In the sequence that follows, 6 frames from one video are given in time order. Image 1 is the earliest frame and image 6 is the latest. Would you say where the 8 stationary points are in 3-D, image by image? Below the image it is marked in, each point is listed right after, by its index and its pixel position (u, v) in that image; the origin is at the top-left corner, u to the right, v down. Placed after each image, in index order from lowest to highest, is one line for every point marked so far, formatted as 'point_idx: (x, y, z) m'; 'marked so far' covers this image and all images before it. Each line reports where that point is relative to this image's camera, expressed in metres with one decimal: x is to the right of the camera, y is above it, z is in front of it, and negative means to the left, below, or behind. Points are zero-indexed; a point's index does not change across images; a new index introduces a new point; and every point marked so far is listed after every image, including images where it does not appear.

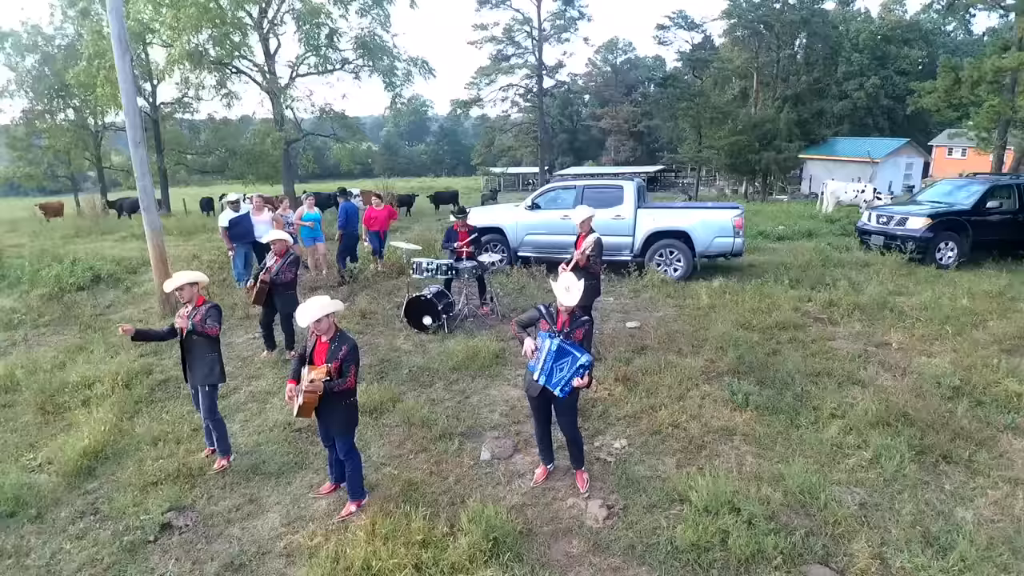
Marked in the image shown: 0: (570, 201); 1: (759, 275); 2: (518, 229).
0: (+1.0, +1.4, +10.7) m
1: (+3.9, +0.2, +10.3) m
2: (+0.1, +1.0, +10.9) m
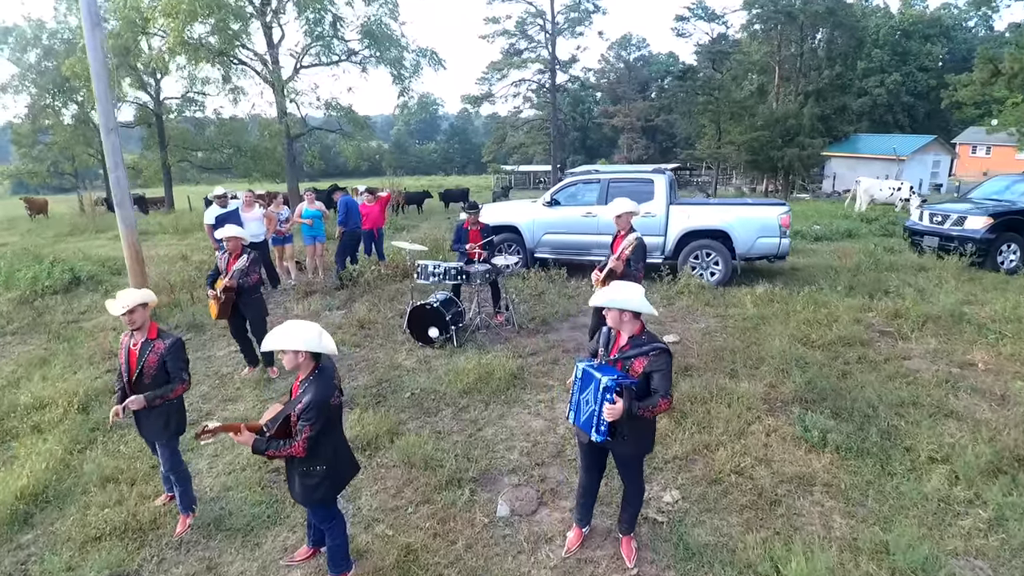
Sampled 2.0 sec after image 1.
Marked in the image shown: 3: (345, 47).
0: (+1.2, +1.4, +9.6) m
1: (+4.1, +0.1, +9.1) m
2: (+0.3, +0.9, +9.9) m
3: (-4.9, +7.0, +19.3) m
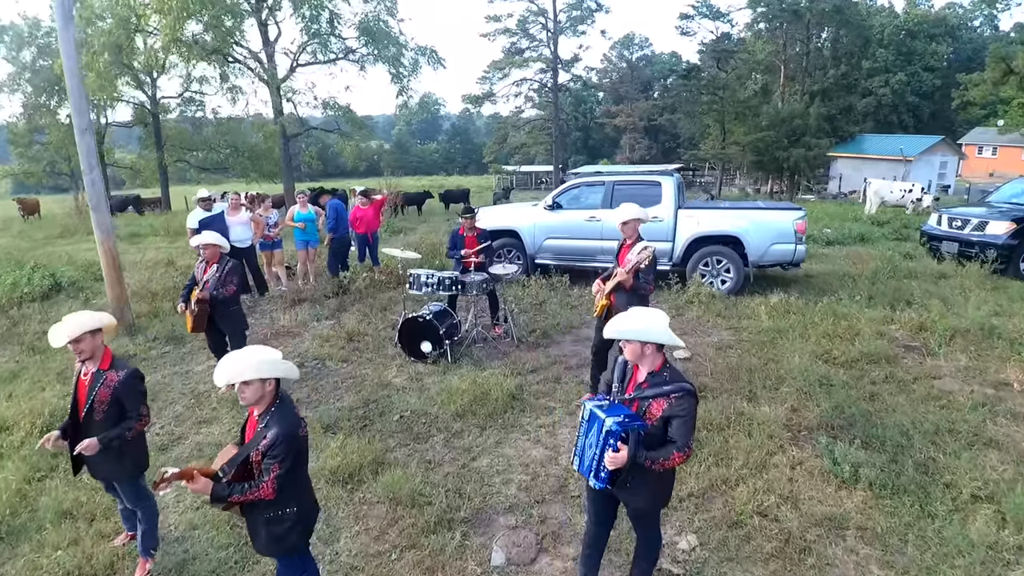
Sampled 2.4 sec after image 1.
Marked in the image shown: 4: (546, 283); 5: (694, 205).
0: (+1.2, +1.2, +9.1) m
1: (+4.1, 0.0, +8.6) m
2: (+0.3, +0.8, +9.4) m
3: (-4.8, +6.9, +18.9) m
4: (+0.5, +0.1, +8.8) m
5: (+2.4, +1.1, +8.8) m
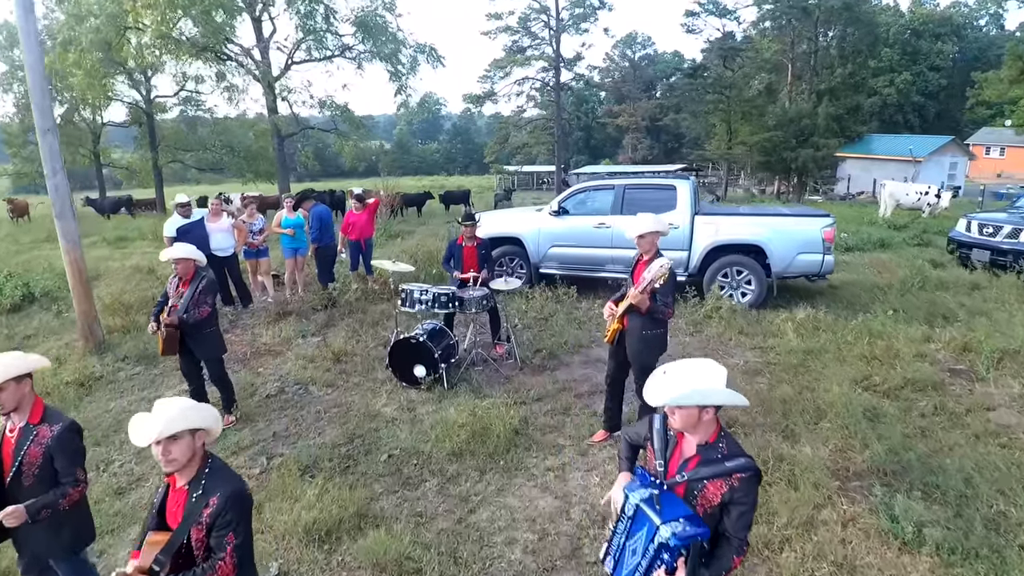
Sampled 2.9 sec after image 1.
0: (+1.2, +1.1, +8.4) m
1: (+4.1, -0.2, +8.0) m
2: (+0.4, +0.6, +8.7) m
3: (-4.8, +6.8, +18.2) m
4: (+0.5, -0.1, +8.2) m
5: (+2.5, +1.0, +8.2) m
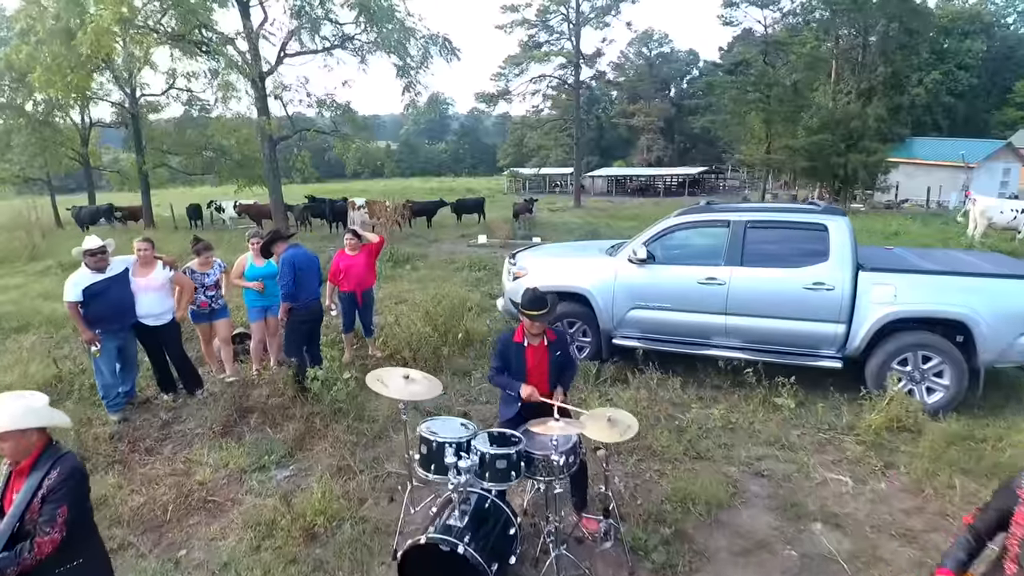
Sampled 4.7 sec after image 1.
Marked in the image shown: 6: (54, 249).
0: (+1.8, +0.3, +5.8) m
1: (+4.7, -0.9, +5.3) m
2: (+0.9, -0.1, +6.1) m
3: (-4.1, +6.1, +15.6) m
4: (+1.1, -0.8, +5.5) m
5: (+3.0, +0.2, +5.5) m
6: (-11.6, +1.0, +16.6) m
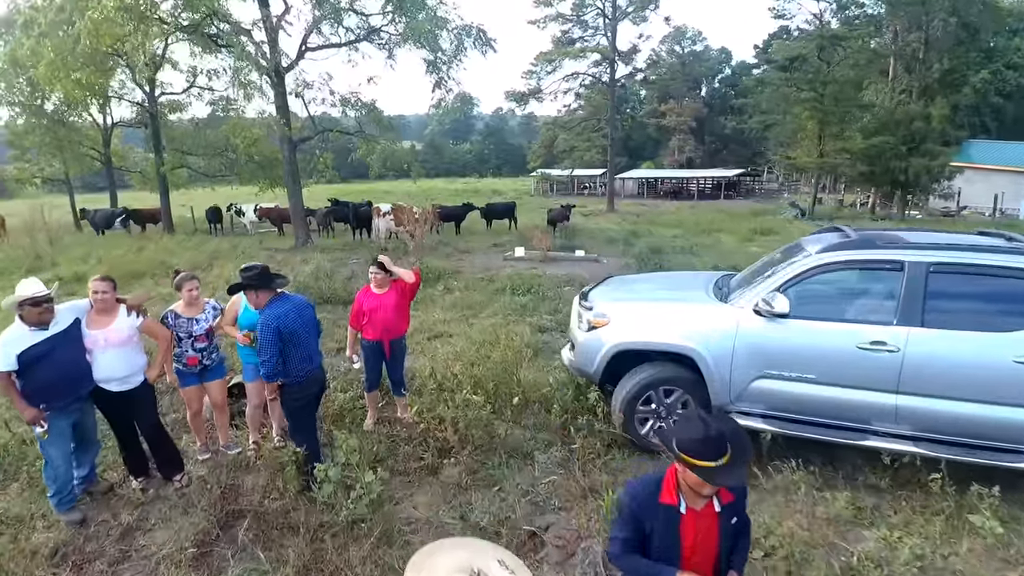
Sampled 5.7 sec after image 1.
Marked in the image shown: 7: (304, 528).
0: (+2.4, -0.1, +4.2) m
1: (+5.2, -1.4, +3.6) m
2: (+1.5, -0.5, +4.5) m
3: (-3.2, +5.7, +14.2) m
4: (+1.6, -1.2, +4.0) m
5: (+3.6, -0.2, +3.9) m
6: (-10.7, +0.7, +15.4) m
7: (-1.2, -1.4, +3.9) m
